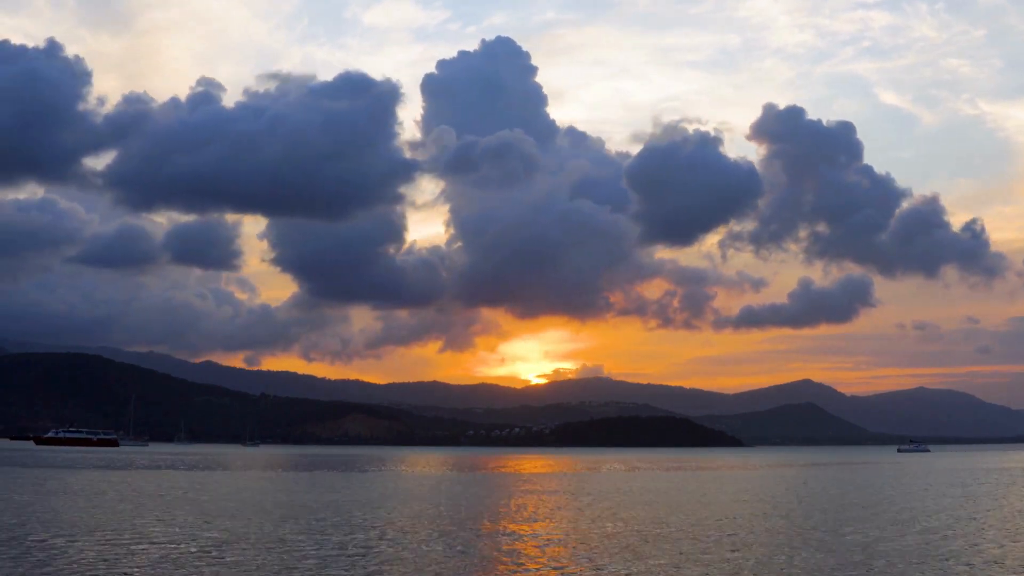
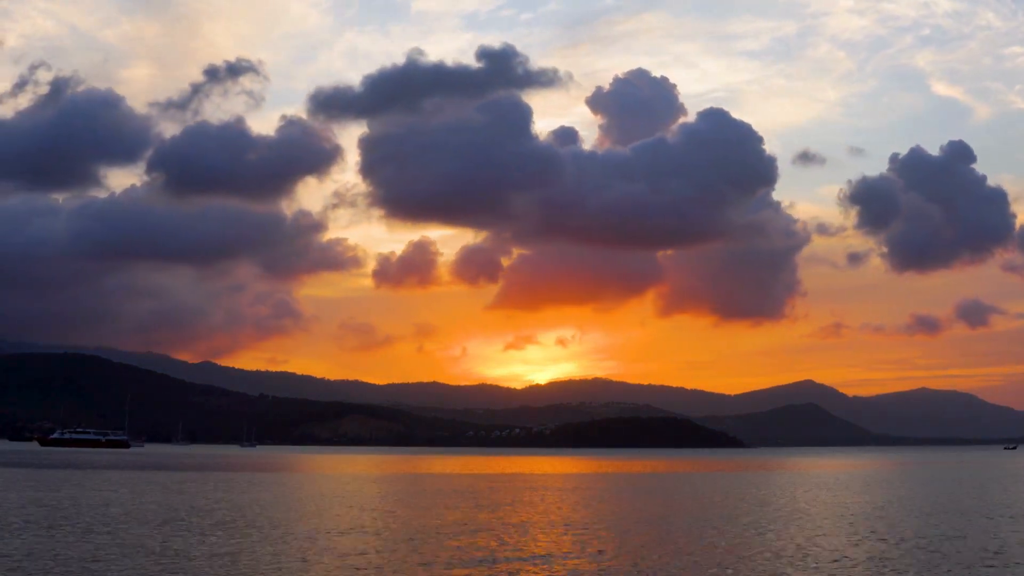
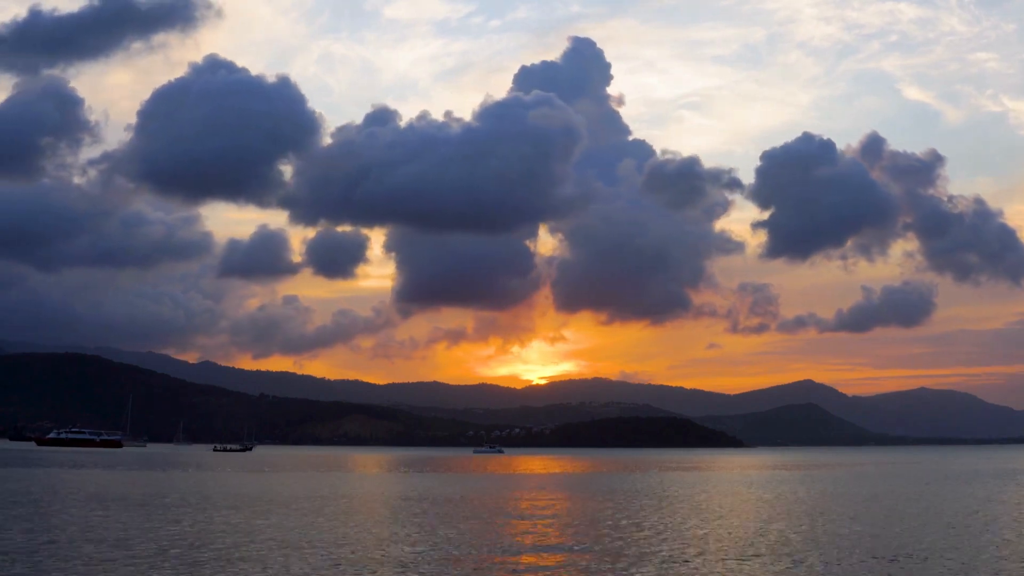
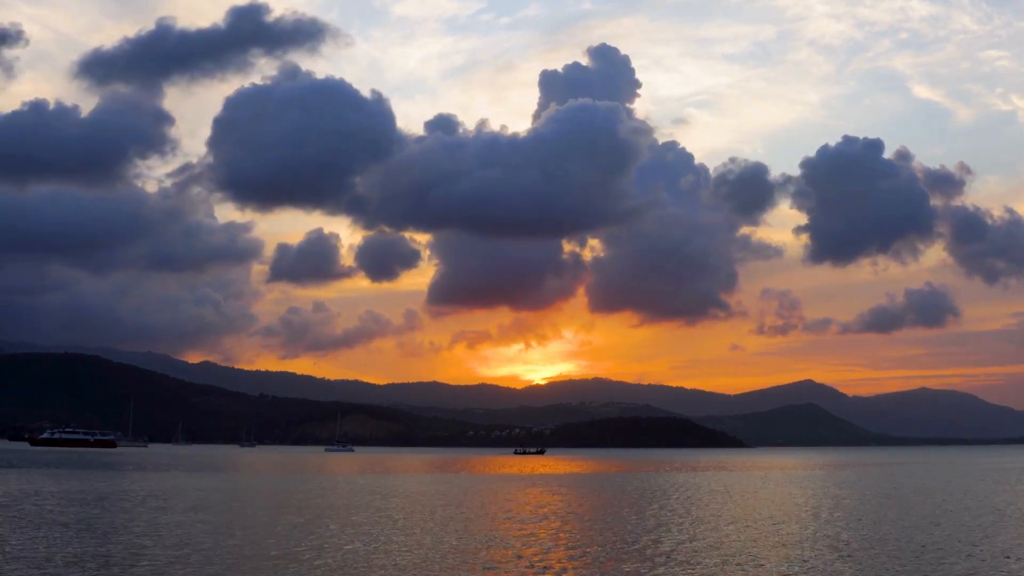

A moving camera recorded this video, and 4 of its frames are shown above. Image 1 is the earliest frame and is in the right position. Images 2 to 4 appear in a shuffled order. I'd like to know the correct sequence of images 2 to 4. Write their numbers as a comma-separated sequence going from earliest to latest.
3, 4, 2
